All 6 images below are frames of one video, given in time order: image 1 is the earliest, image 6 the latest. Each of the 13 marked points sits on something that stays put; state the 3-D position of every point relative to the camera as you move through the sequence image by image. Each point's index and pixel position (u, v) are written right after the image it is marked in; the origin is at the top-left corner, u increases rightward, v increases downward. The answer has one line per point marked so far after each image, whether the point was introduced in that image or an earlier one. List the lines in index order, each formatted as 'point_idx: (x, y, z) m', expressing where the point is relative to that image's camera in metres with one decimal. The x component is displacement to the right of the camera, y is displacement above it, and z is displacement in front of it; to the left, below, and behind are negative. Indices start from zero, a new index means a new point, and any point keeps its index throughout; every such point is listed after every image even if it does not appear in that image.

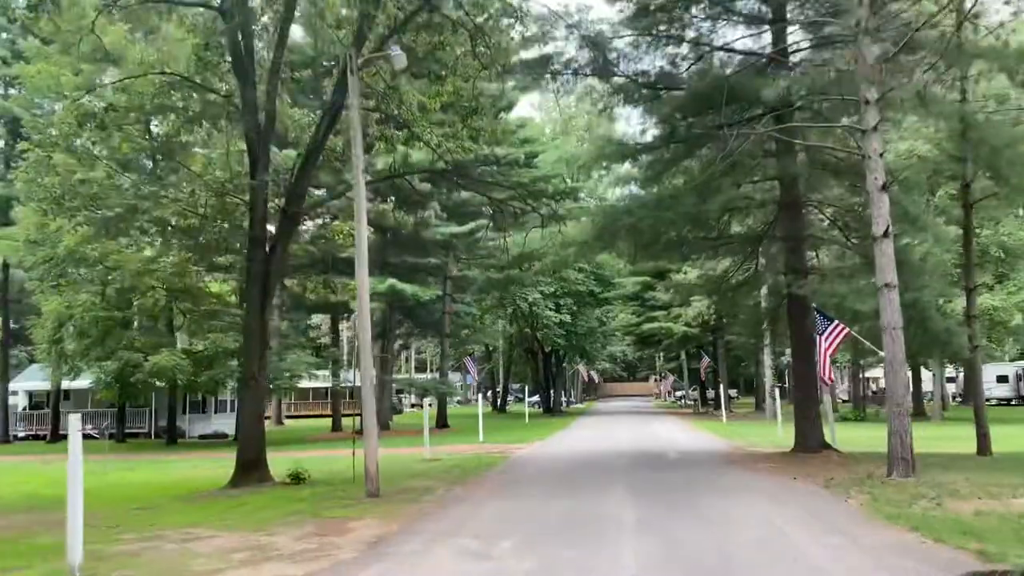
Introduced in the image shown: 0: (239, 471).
0: (-5.8, -3.9, +16.7) m
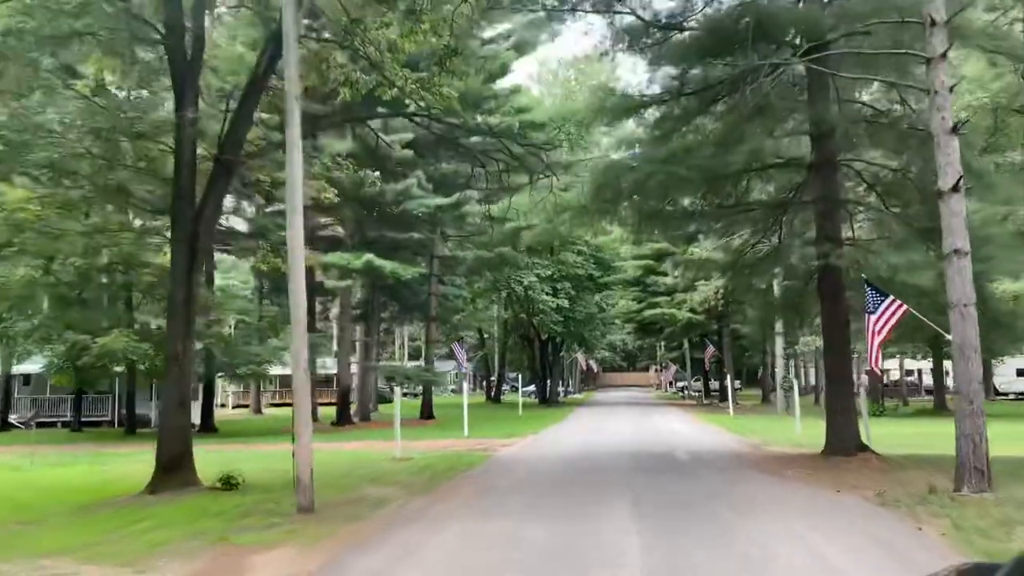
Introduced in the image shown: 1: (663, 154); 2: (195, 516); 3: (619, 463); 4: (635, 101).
0: (-6.2, -3.2, +13.8) m
1: (+3.3, +2.9, +17.1) m
2: (-4.5, -3.2, +11.3) m
3: (+2.5, -4.1, +18.3) m
4: (+2.8, +4.3, +18.1) m
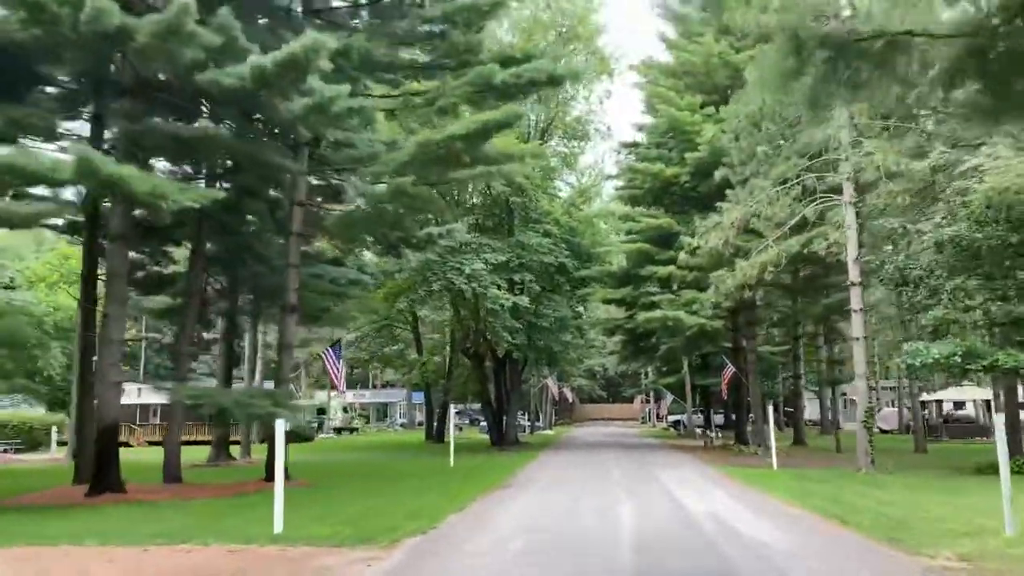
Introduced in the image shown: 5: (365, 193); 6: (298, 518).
0: (-7.9, -1.5, -0.5) m
1: (+1.5, +4.4, +3.4) m
2: (-6.1, -1.5, -2.9) m
3: (+0.6, -2.6, +4.2) m
4: (+1.1, +5.7, +4.4) m
5: (-3.6, +2.3, +19.6) m
6: (-3.7, -3.9, +13.8) m
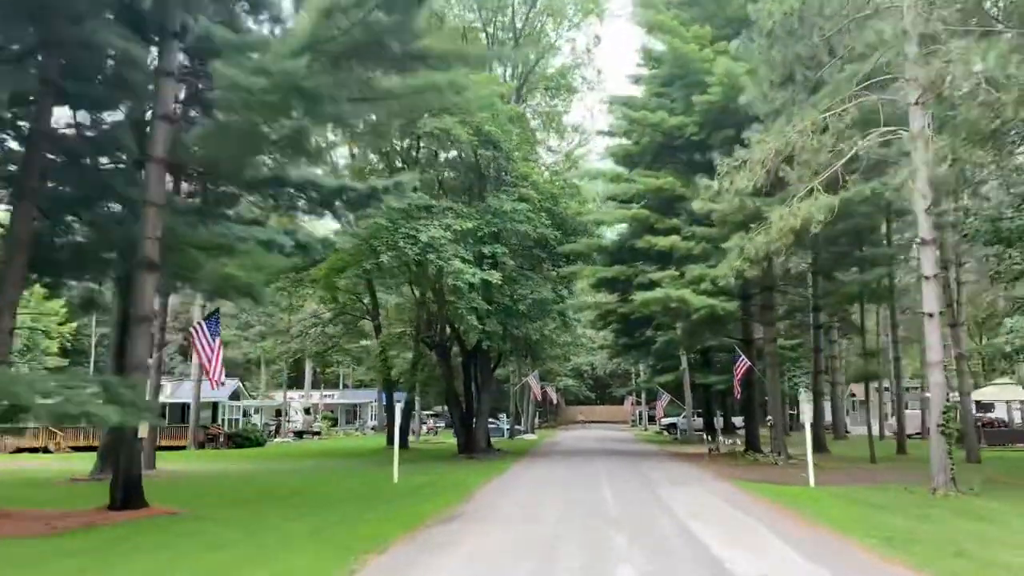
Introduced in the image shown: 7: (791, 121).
0: (-8.4, -0.5, -6.5) m
1: (+0.9, +5.4, -2.5) m
2: (-6.7, -0.4, -8.9) m
3: (0.0, -1.7, -1.7) m
4: (+0.4, +6.7, -1.4) m
5: (-4.5, +3.3, +13.7) m
6: (-4.5, -3.0, +7.8) m
7: (+6.4, +3.8, +18.1) m
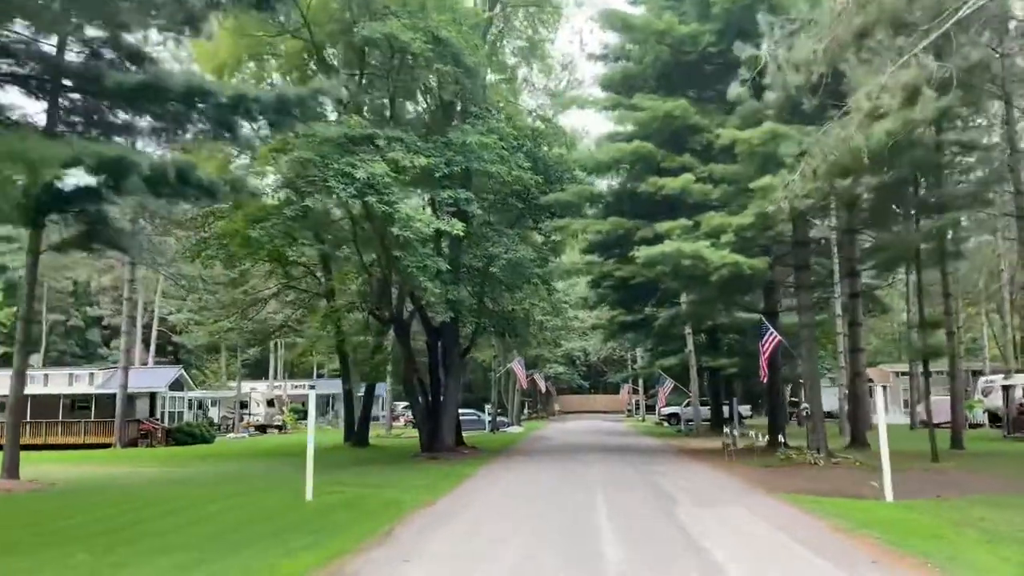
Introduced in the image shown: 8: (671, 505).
0: (-9.0, +0.2, -12.4) m
1: (+0.3, +6.2, -8.4) m
2: (-7.2, +0.3, -14.8) m
3: (-0.6, -0.8, -7.5) m
4: (-0.2, +7.6, -7.3) m
5: (-5.2, +4.3, +7.8) m
6: (-5.1, -2.0, +2.0) m
7: (+5.6, +4.9, +12.3) m
8: (+3.0, -4.3, +15.9) m
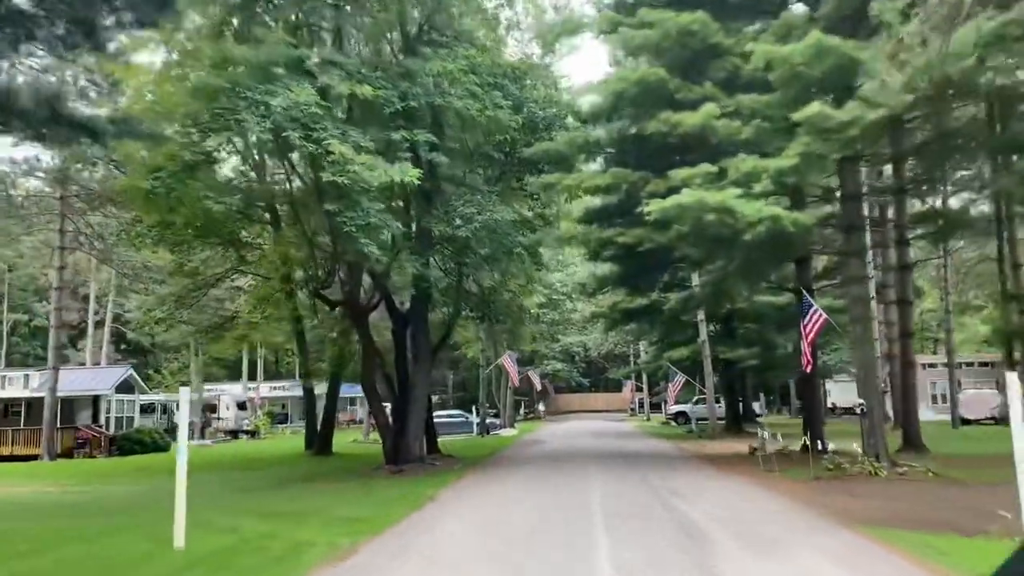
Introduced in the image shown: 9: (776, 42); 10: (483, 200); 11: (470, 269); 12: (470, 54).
0: (-9.5, +0.8, -17.0) m
1: (-0.3, +6.9, -13.0) m
2: (-7.7, +0.9, -19.4) m
3: (-1.1, -0.1, -12.1) m
4: (-0.8, +8.2, -12.0) m
5: (-5.8, +4.9, +3.1) m
6: (-5.6, -1.4, -2.7) m
7: (+5.0, +5.7, +7.6) m
8: (+2.5, -3.5, +11.2) m
9: (+5.6, +5.2, +16.8) m
10: (-0.7, +2.2, +19.3) m
11: (-1.2, +0.5, +20.5) m
12: (-1.0, +5.4, +18.6) m
